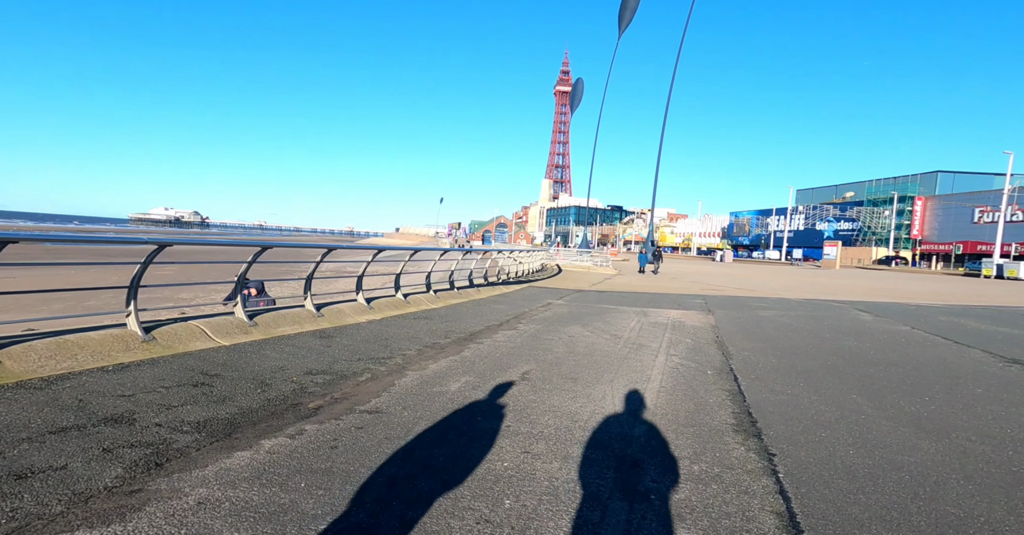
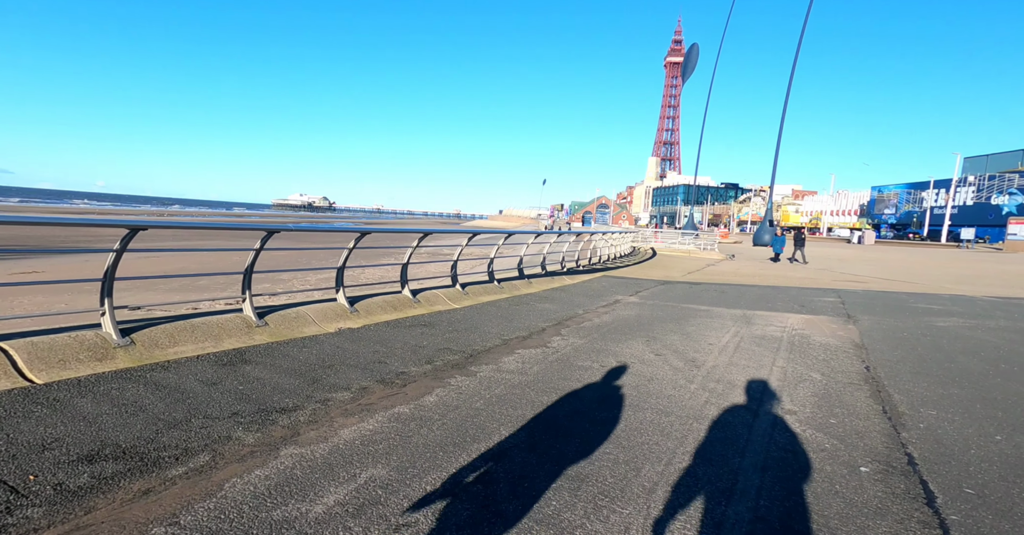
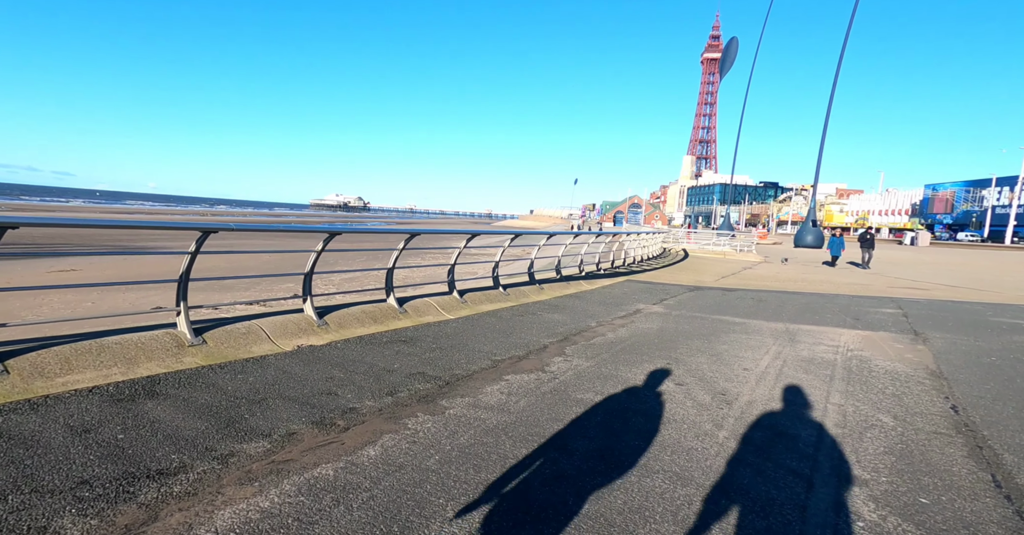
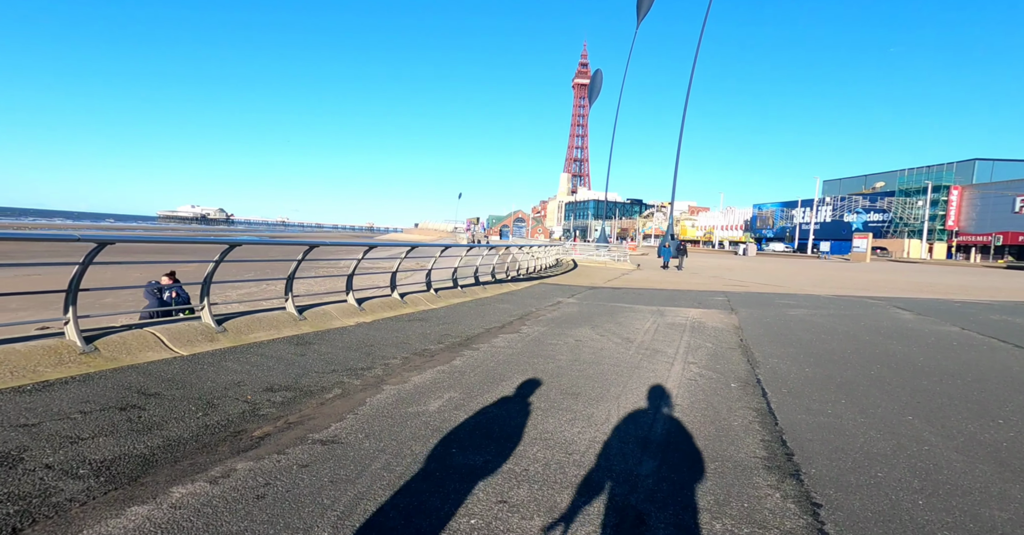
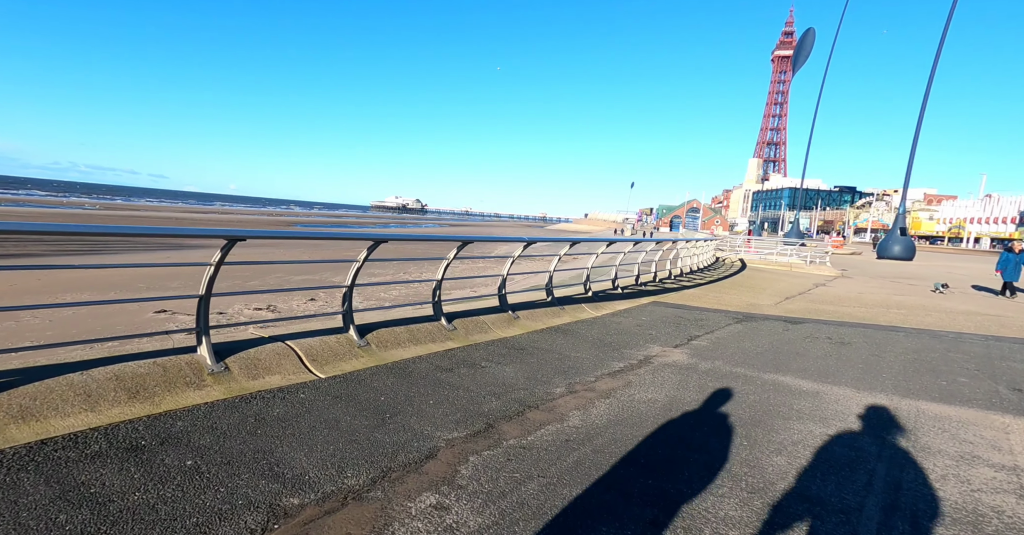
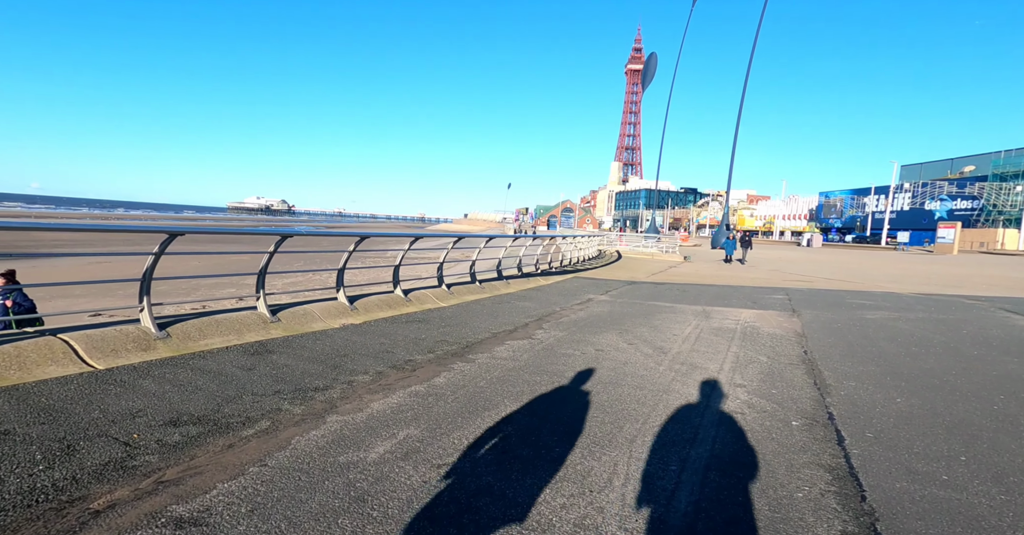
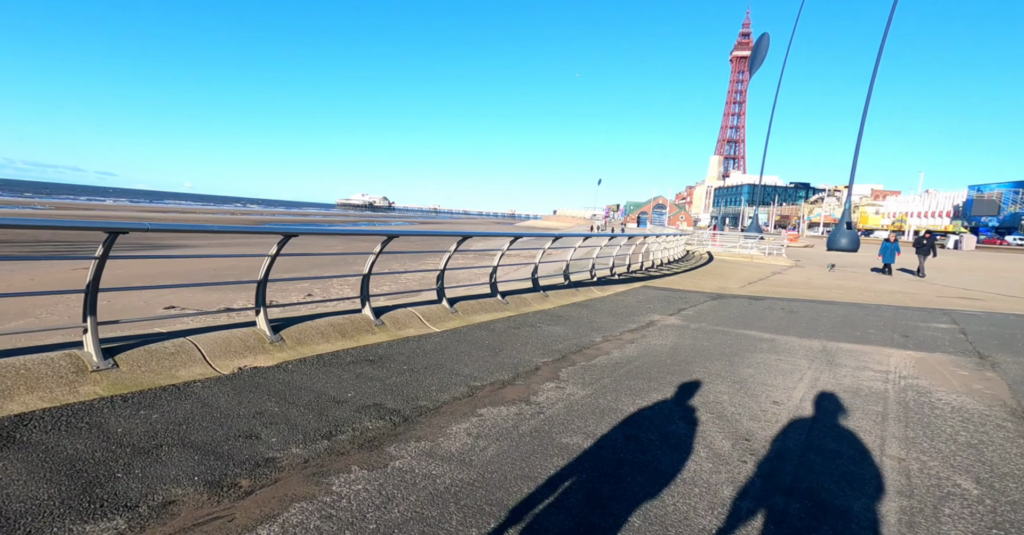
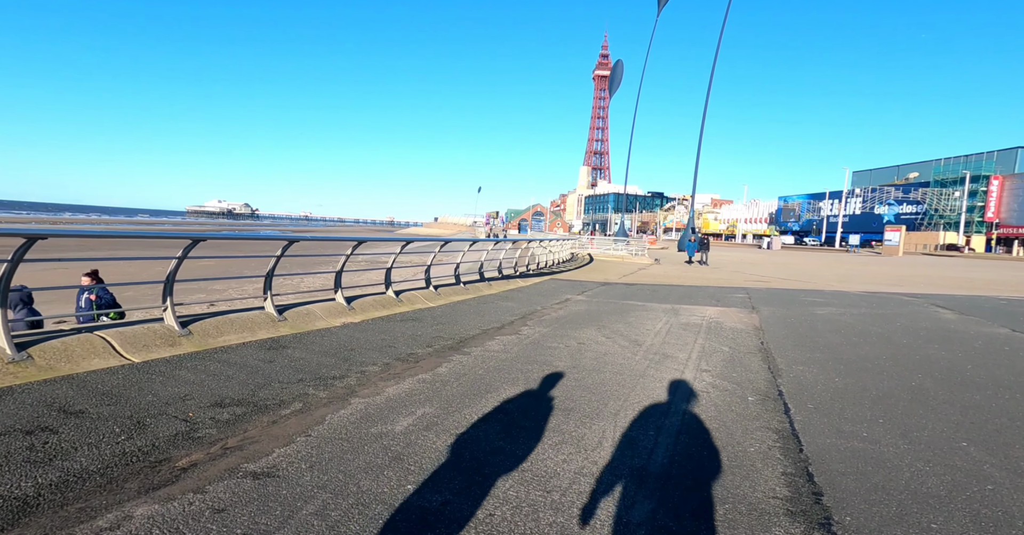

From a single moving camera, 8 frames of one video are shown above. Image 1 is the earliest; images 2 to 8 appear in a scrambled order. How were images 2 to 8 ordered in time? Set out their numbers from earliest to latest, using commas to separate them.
4, 8, 6, 2, 3, 7, 5
